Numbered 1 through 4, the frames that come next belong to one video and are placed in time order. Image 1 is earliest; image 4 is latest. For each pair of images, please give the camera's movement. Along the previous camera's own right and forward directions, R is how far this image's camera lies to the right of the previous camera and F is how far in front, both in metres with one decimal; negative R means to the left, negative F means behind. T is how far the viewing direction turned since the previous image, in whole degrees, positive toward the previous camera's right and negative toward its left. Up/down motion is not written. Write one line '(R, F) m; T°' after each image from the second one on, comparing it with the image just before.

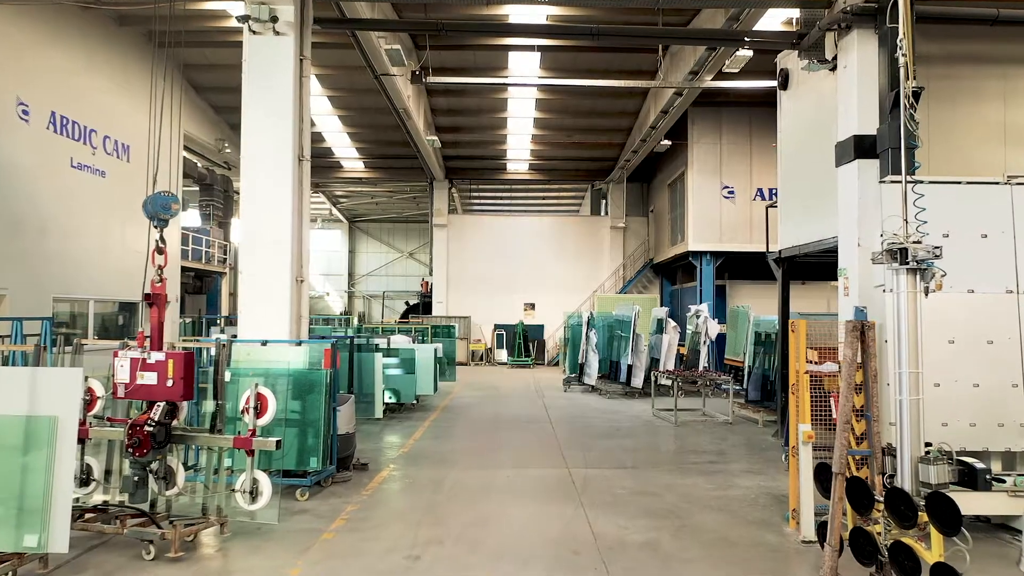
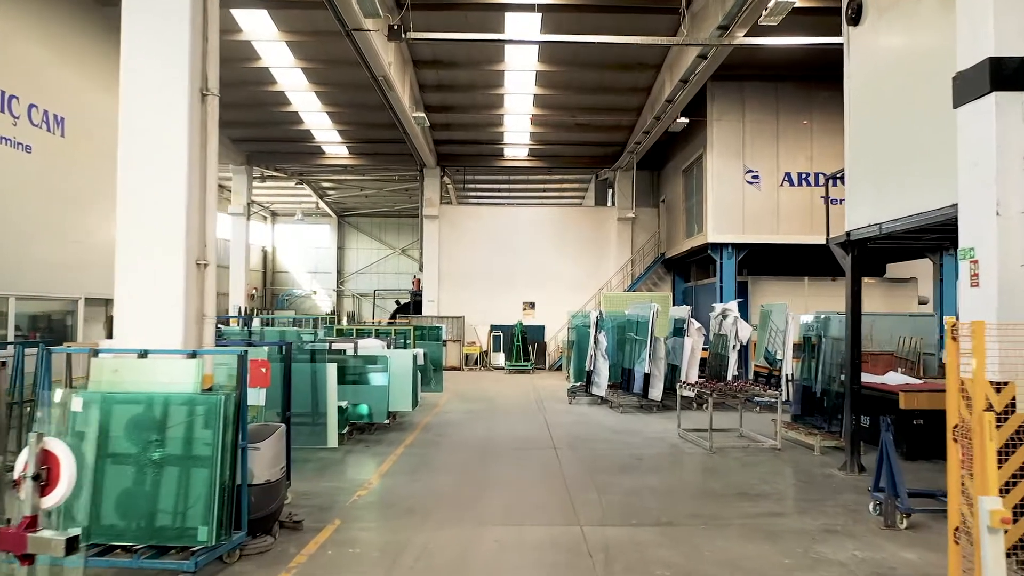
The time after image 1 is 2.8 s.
(0.0, +1.4) m; 0°
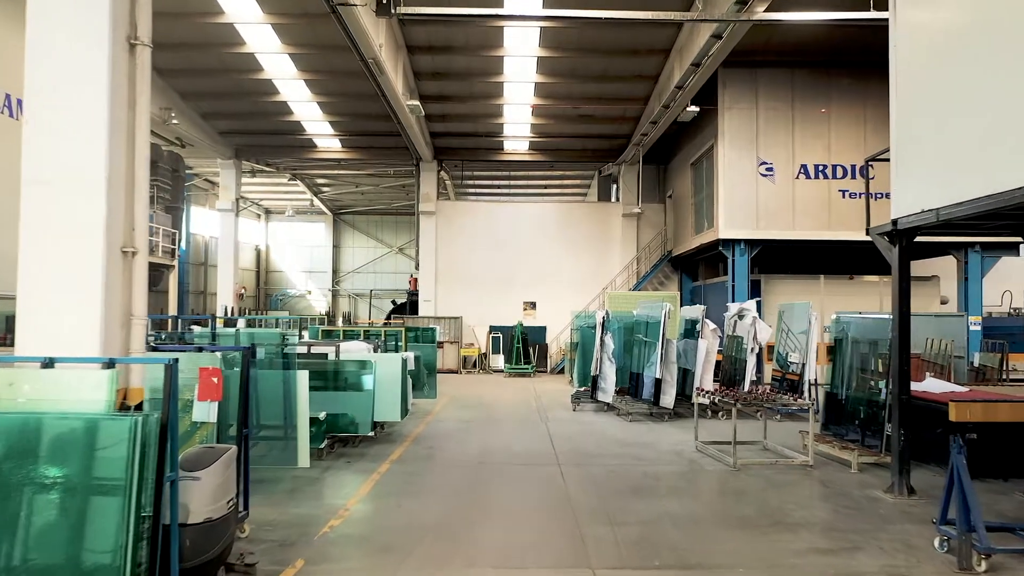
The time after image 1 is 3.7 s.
(0.0, +0.6) m; 0°
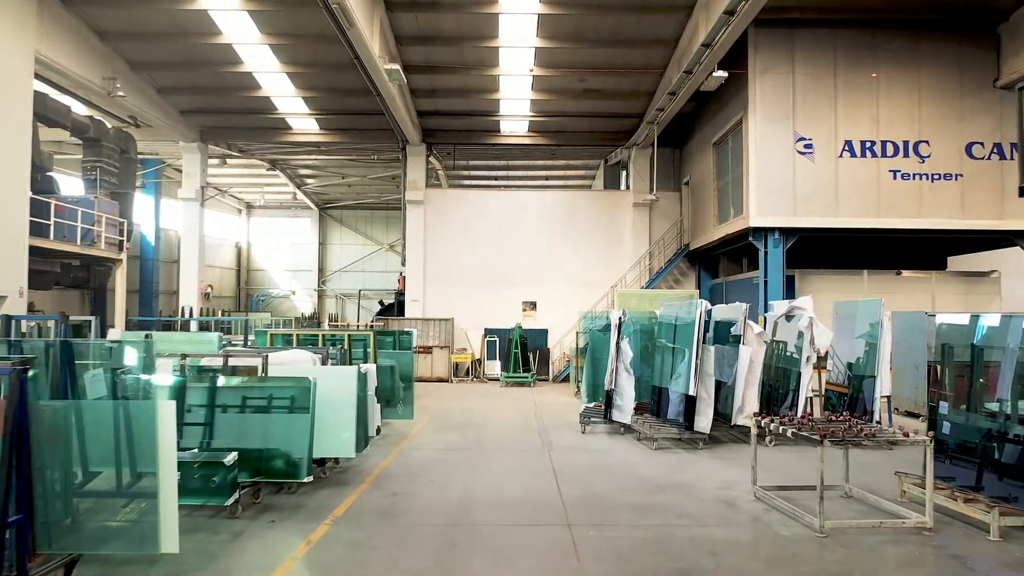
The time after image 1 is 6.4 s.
(+0.1, +1.6) m; 0°
